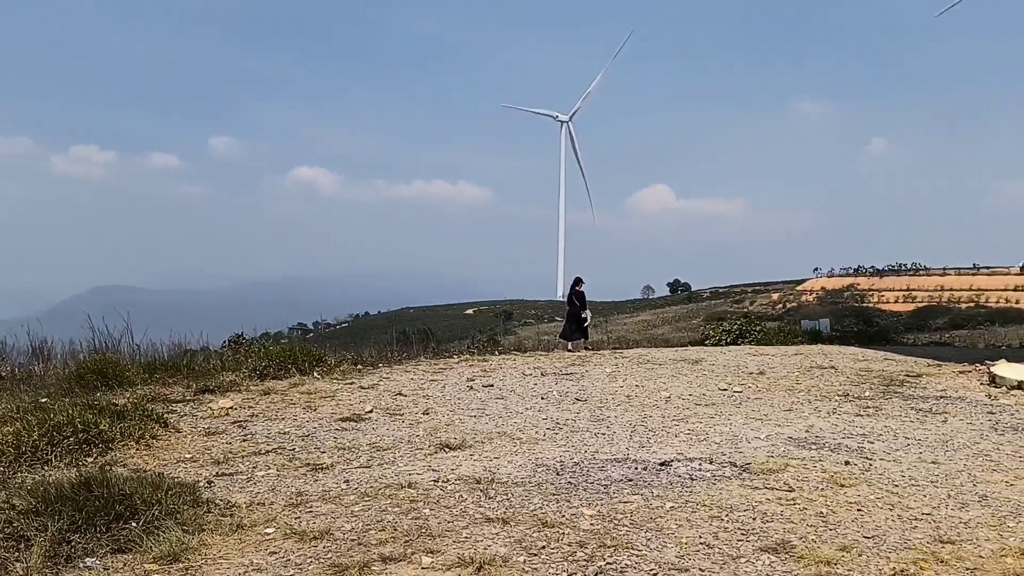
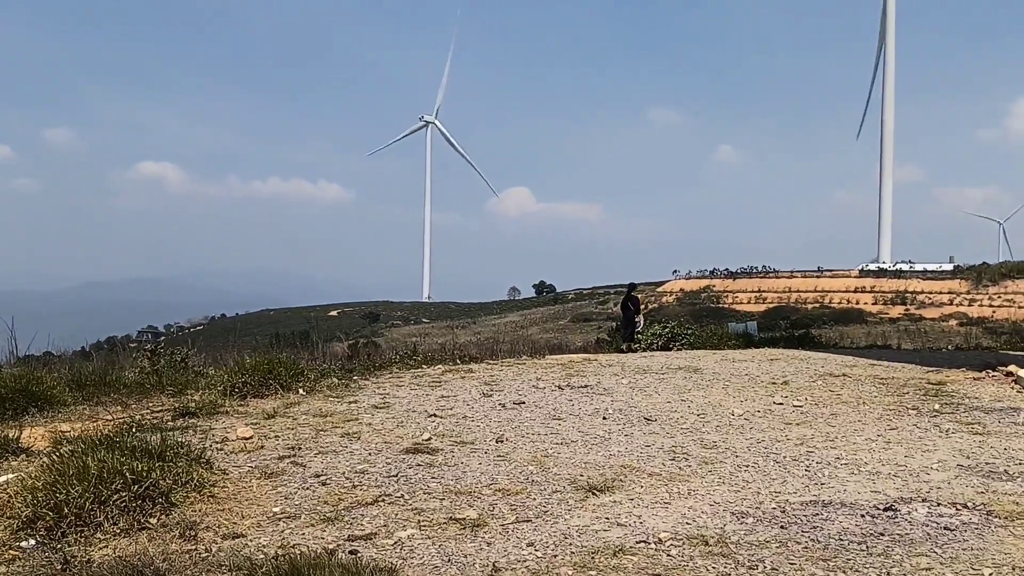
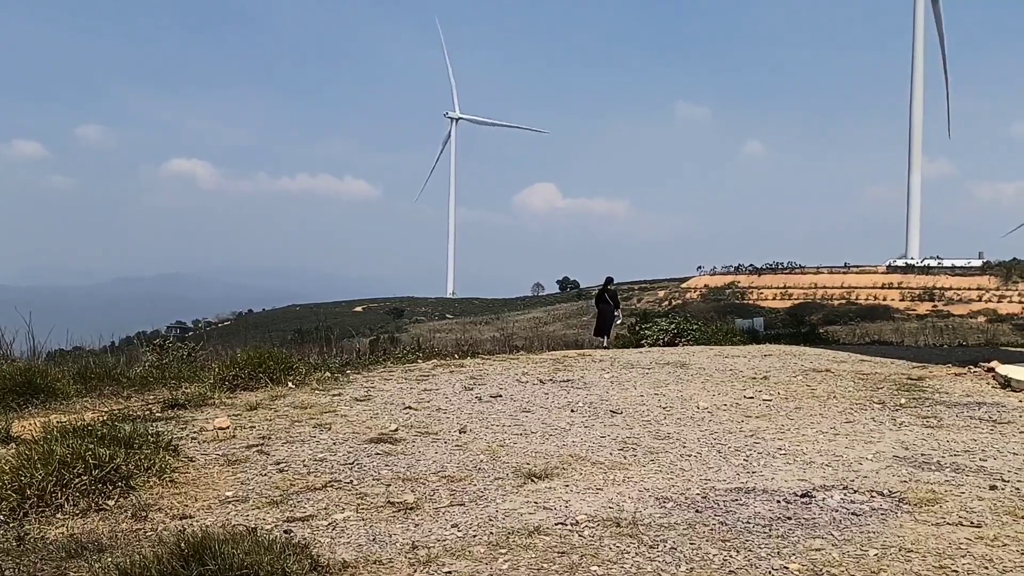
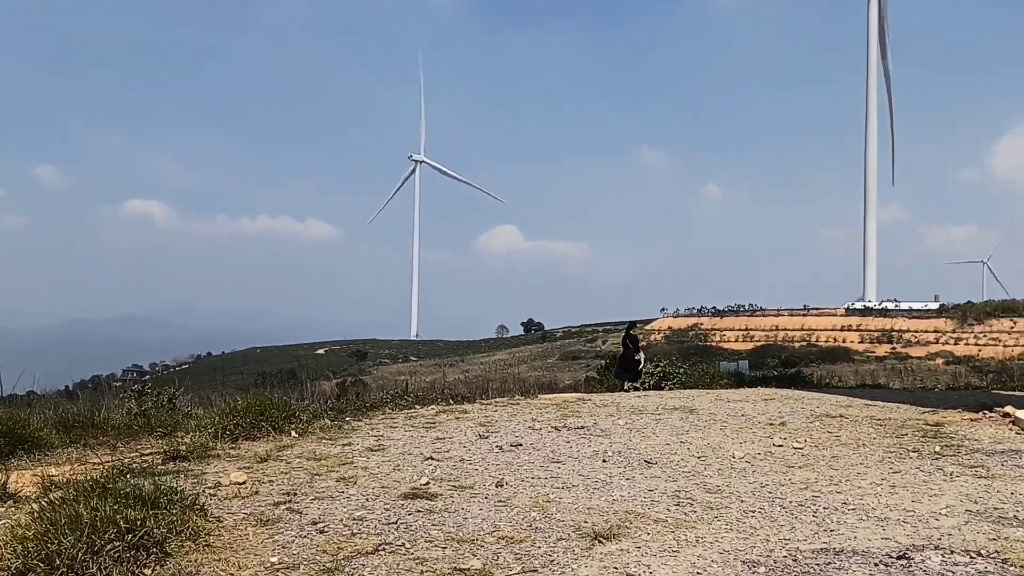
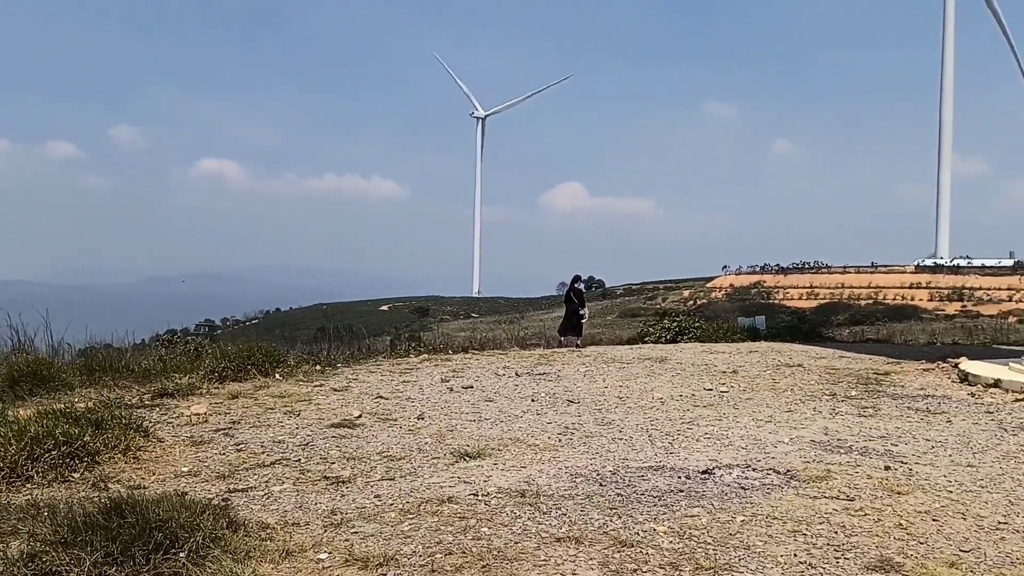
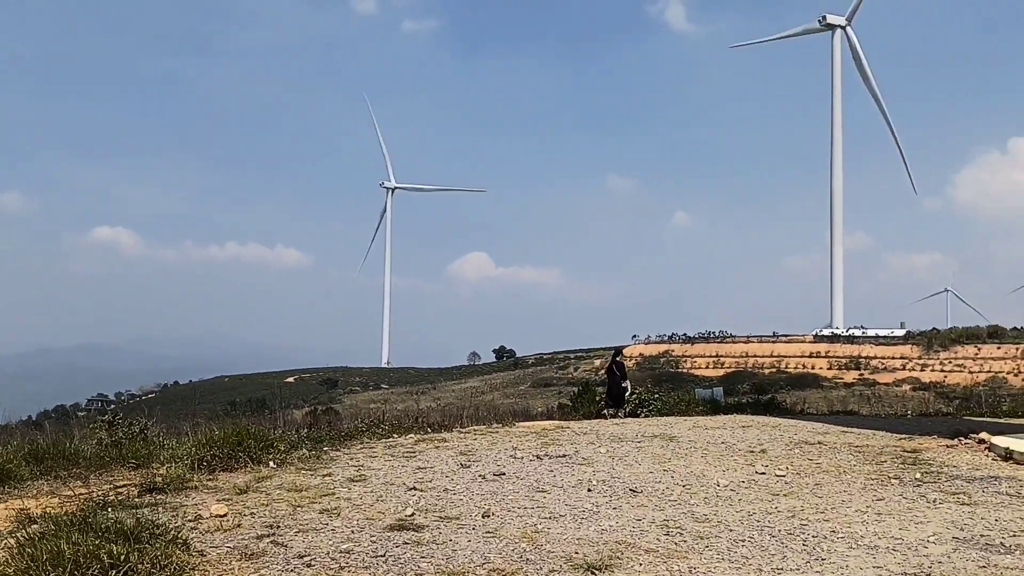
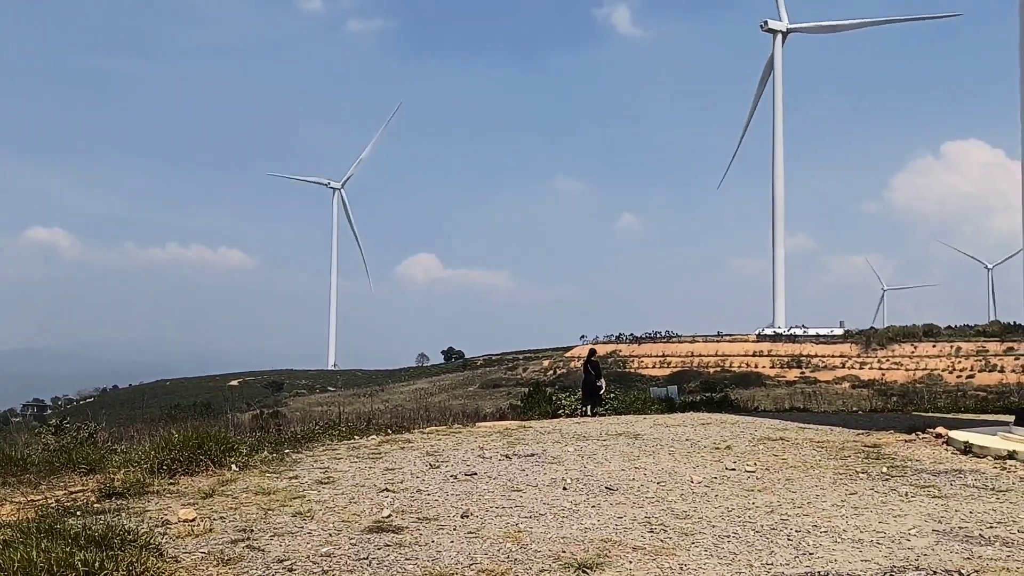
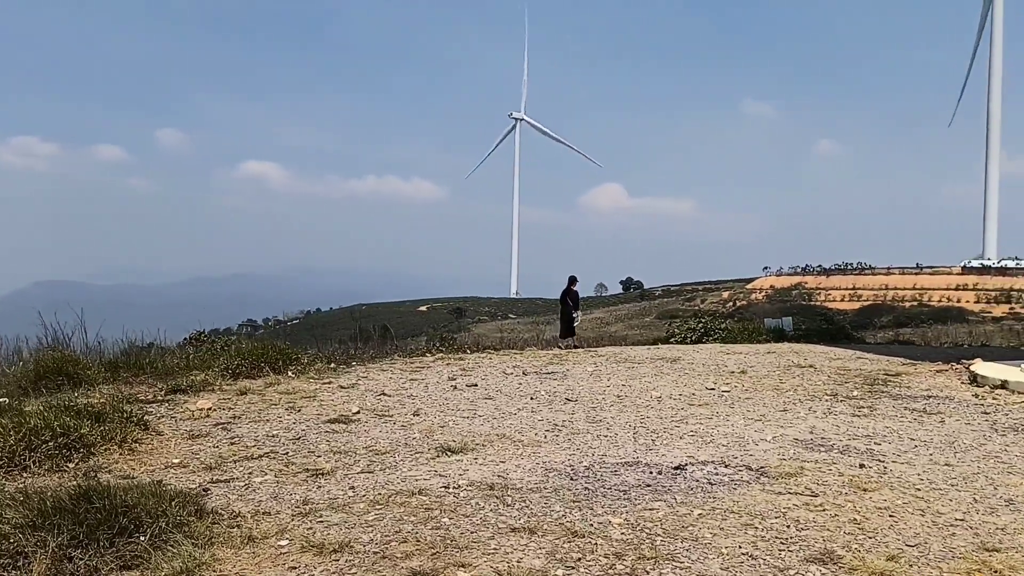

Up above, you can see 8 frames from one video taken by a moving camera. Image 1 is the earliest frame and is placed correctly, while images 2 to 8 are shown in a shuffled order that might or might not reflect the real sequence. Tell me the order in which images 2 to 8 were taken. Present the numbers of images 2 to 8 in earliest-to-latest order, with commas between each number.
8, 5, 3, 2, 4, 6, 7
